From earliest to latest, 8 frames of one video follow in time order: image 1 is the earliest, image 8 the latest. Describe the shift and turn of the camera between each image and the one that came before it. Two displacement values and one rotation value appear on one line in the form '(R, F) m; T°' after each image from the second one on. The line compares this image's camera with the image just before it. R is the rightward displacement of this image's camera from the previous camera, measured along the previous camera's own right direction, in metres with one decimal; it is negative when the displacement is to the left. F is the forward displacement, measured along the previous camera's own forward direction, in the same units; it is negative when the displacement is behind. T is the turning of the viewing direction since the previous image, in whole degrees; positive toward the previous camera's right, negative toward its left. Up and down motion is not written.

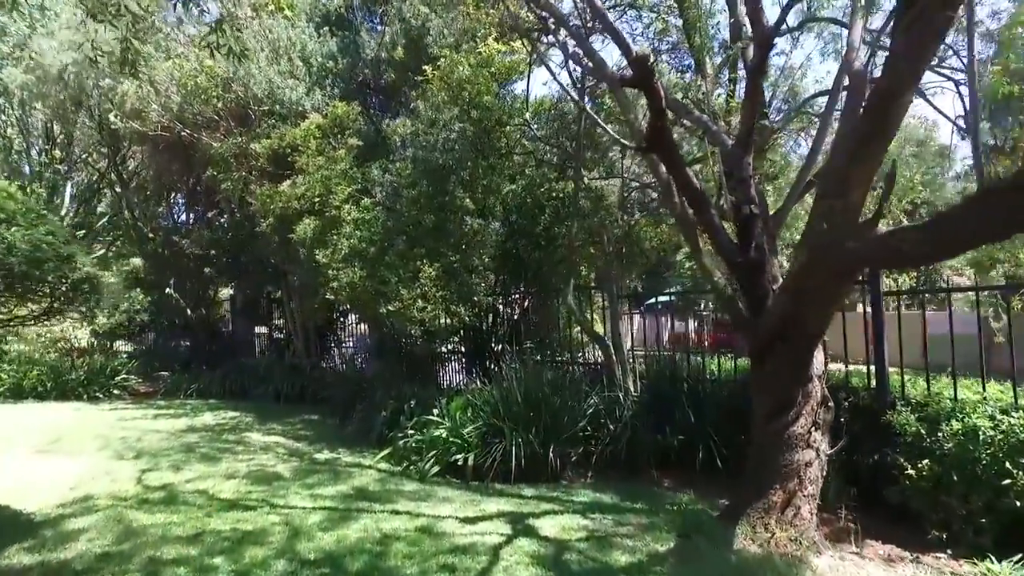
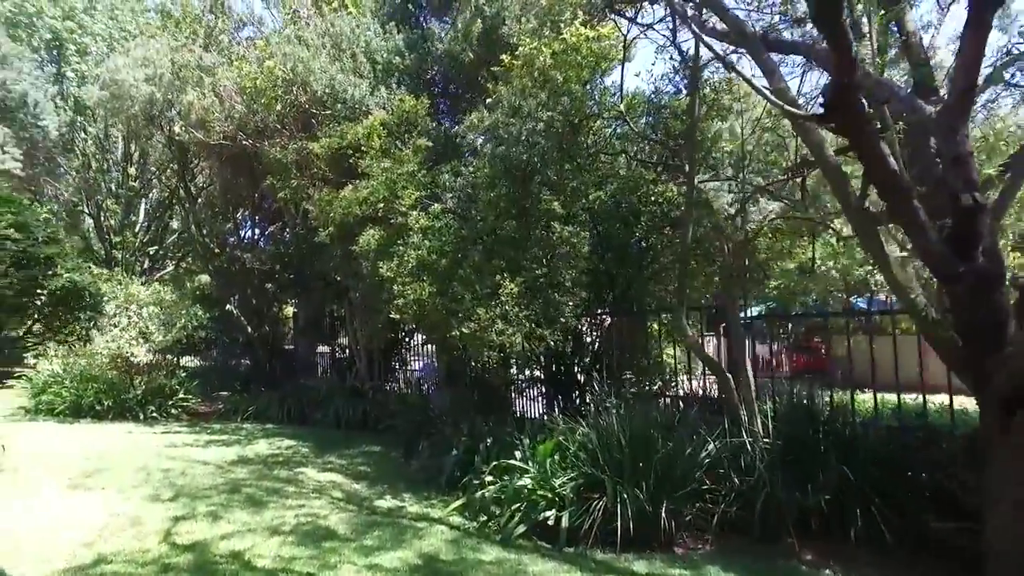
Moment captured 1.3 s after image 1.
(-0.4, +1.3) m; -5°
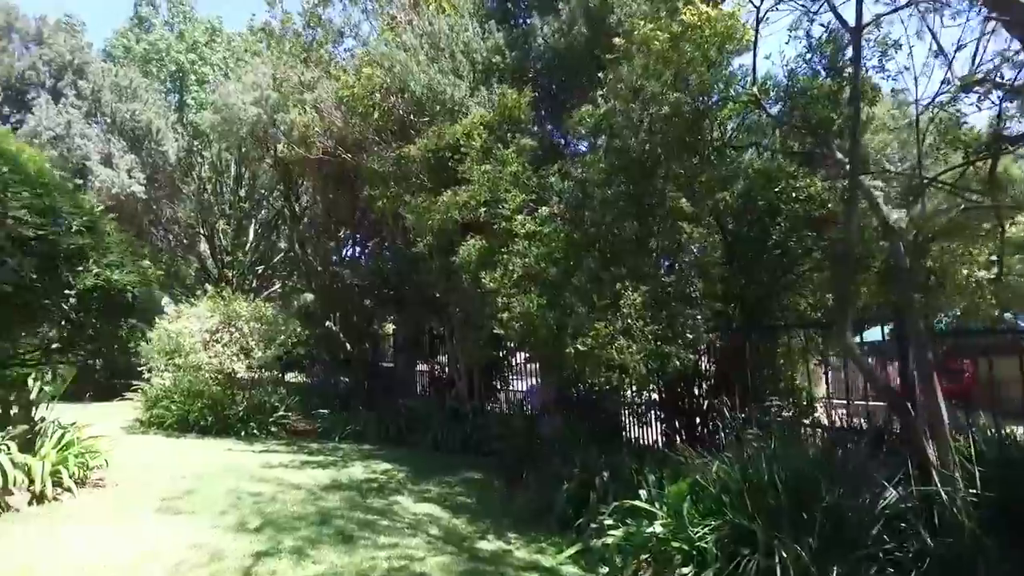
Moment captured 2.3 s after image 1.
(-0.2, +0.9) m; -8°
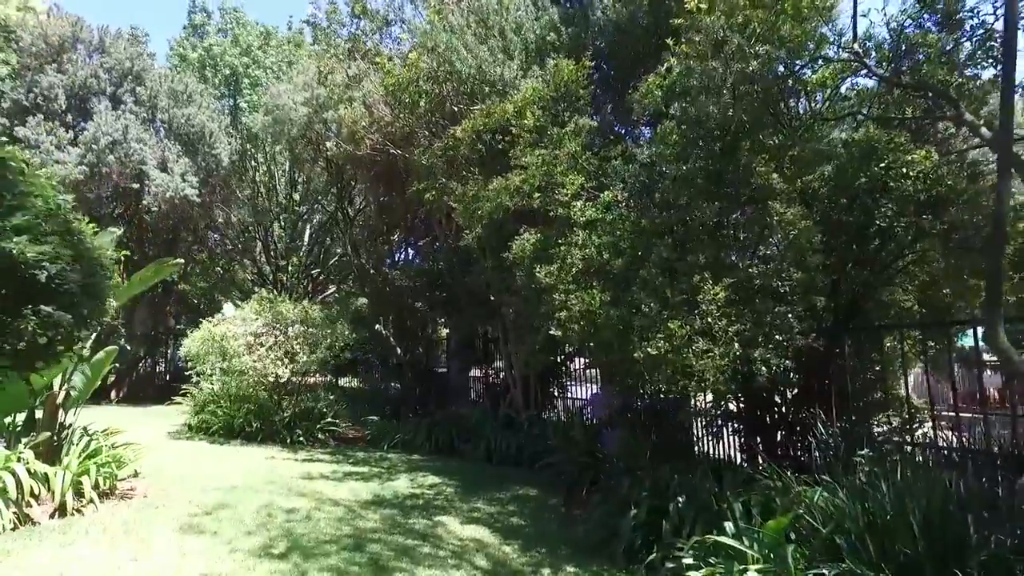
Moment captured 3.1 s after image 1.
(0.0, +0.9) m; -5°
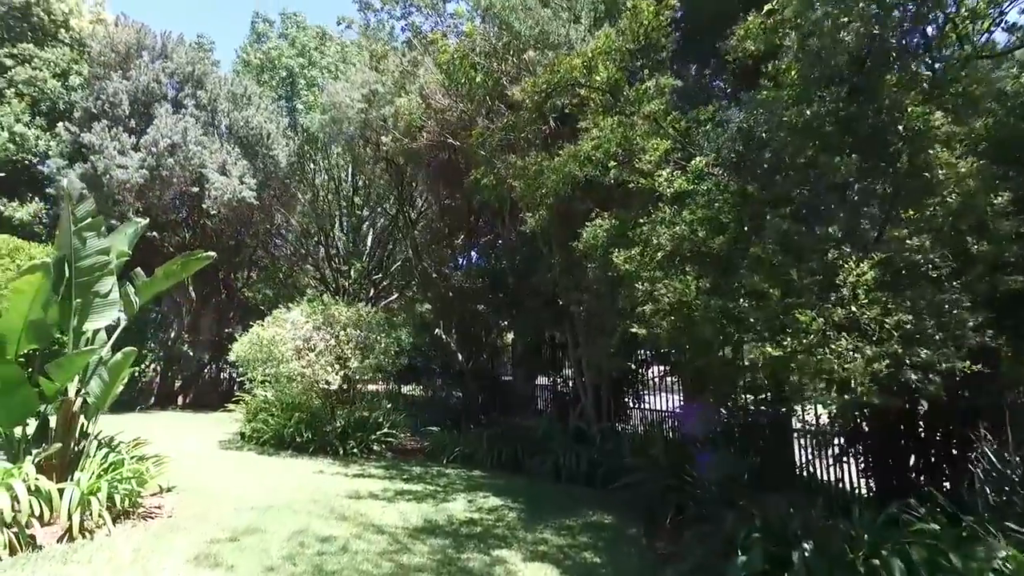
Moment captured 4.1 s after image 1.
(0.0, +1.2) m; -6°
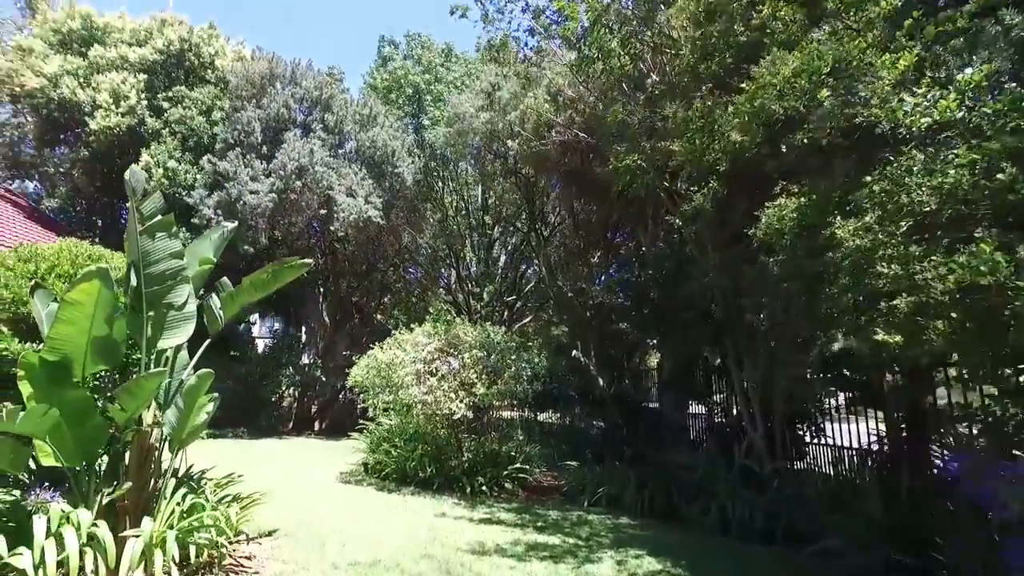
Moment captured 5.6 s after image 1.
(-0.2, +1.6) m; -11°
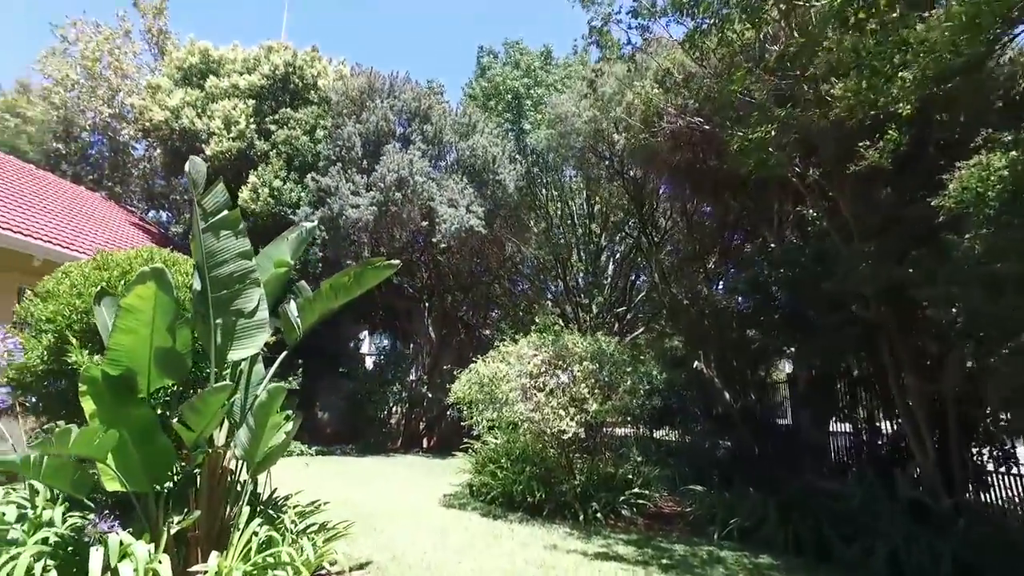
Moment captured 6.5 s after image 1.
(0.0, +0.9) m; -9°
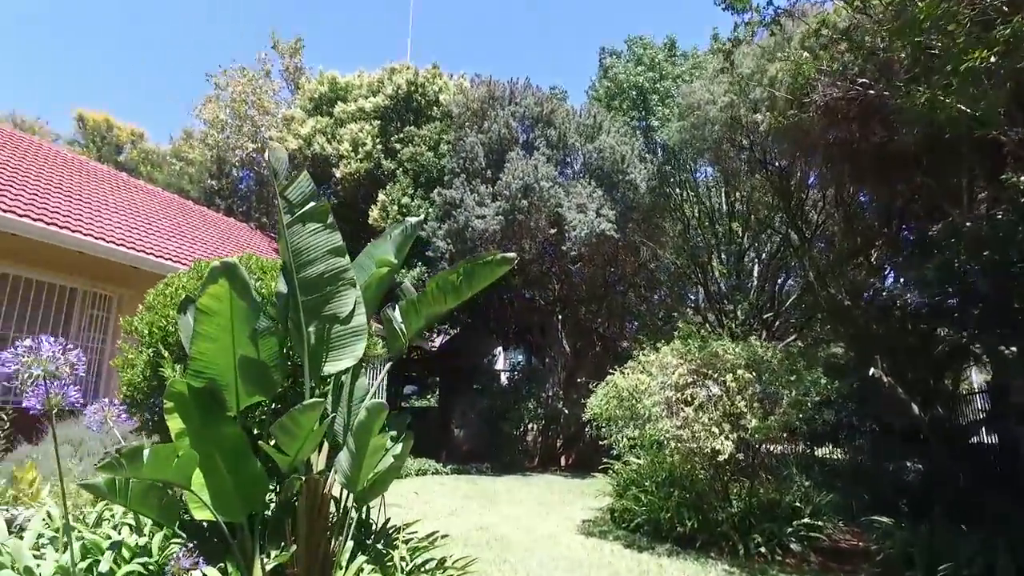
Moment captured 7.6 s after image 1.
(0.0, +0.9) m; -11°
